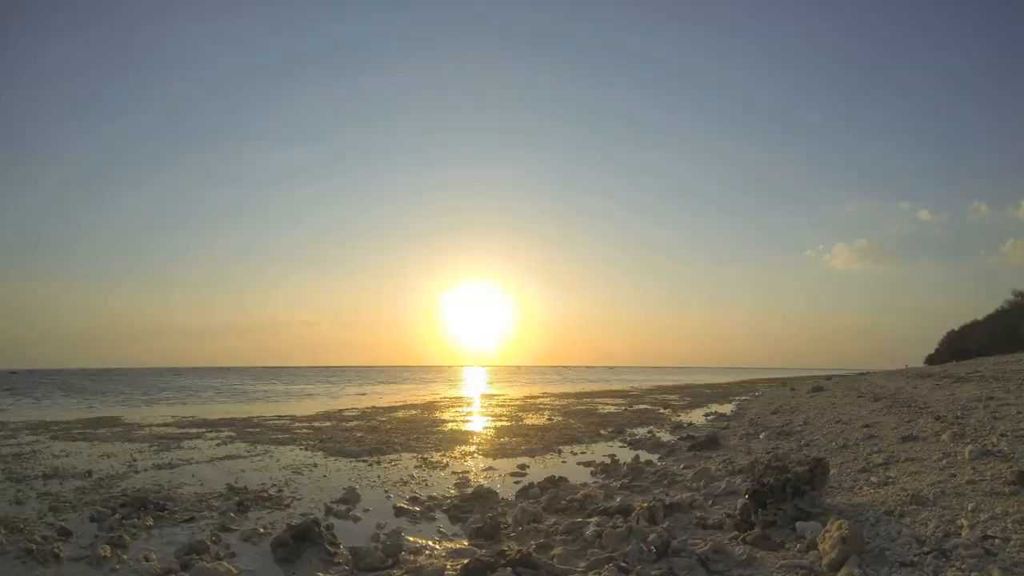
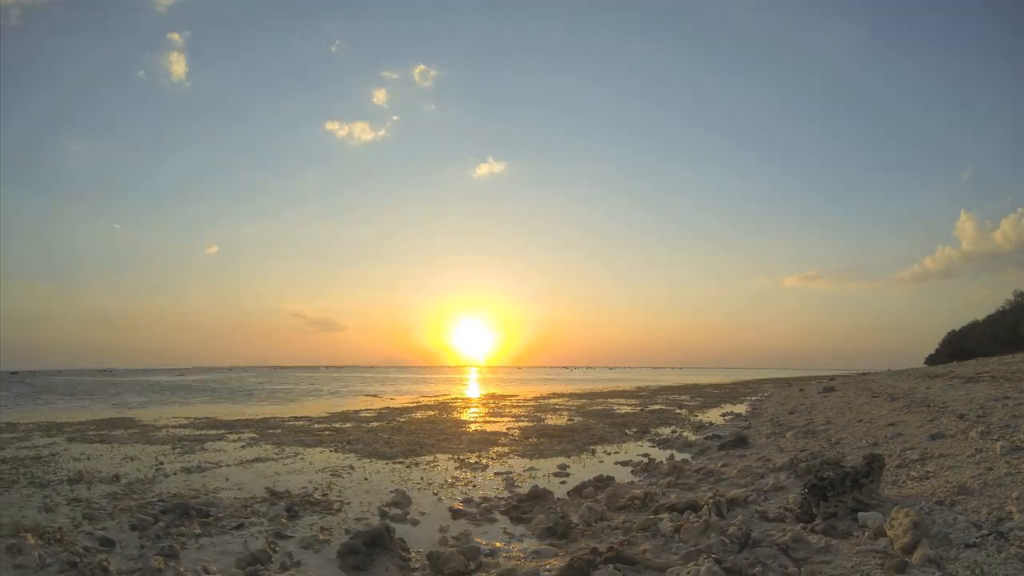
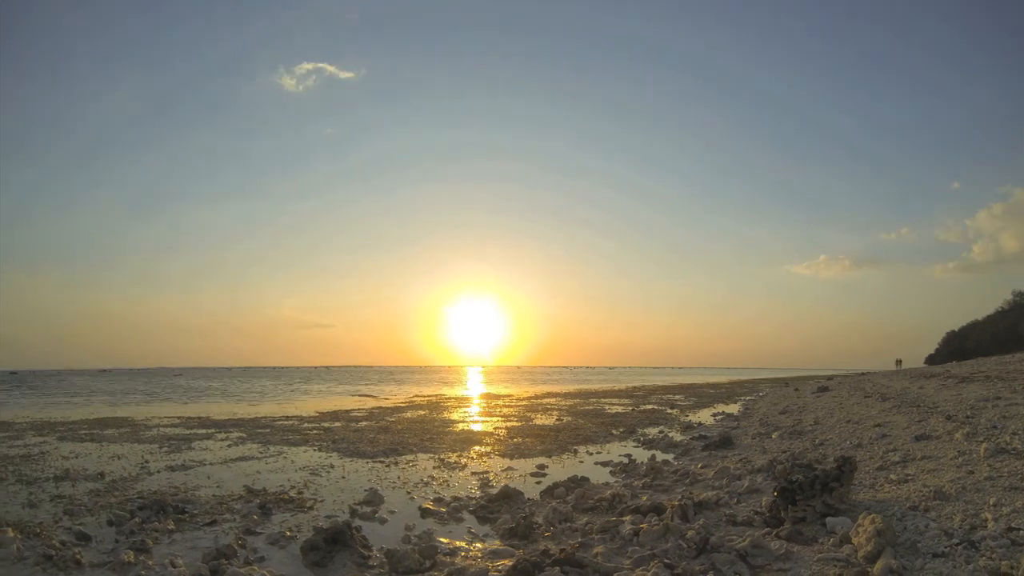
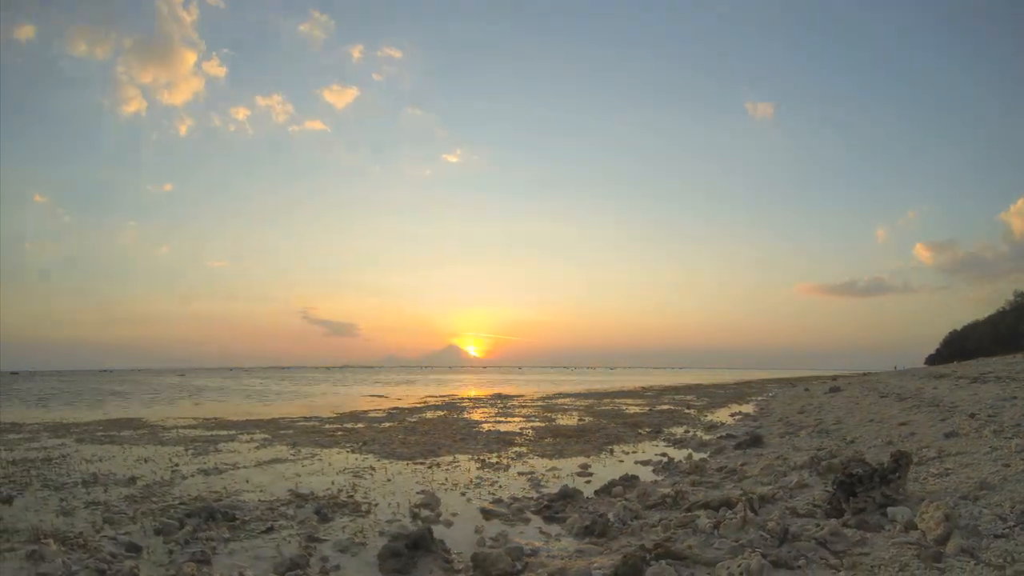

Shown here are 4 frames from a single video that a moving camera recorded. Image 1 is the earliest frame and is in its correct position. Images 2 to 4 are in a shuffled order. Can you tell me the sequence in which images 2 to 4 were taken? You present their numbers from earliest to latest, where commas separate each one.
3, 2, 4
